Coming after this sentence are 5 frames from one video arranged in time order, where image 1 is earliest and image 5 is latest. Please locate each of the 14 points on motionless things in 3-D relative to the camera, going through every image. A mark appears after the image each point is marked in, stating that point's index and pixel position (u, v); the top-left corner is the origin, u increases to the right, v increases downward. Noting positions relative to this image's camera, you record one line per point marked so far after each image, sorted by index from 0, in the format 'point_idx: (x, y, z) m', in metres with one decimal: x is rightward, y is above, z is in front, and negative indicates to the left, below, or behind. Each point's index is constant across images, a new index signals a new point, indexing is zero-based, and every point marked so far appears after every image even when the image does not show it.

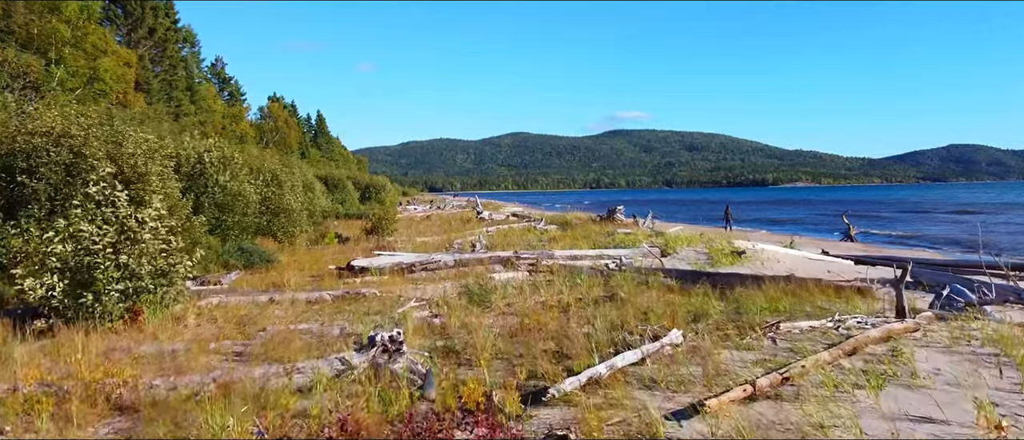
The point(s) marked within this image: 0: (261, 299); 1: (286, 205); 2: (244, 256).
0: (-3.2, -1.0, +9.7) m
1: (-5.6, +0.4, +19.0) m
2: (-5.1, -0.7, +14.5) m
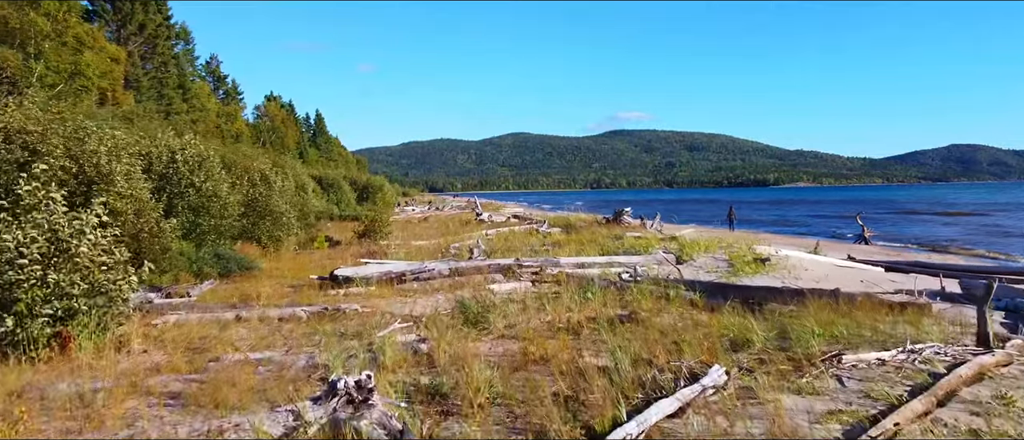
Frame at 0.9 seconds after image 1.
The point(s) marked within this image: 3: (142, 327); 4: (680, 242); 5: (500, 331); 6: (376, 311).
0: (-3.2, -1.1, +8.5) m
1: (-5.6, +0.3, +17.8) m
2: (-5.1, -0.8, +13.3) m
3: (-3.7, -1.1, +7.7) m
4: (+3.2, -0.4, +14.5) m
5: (-0.1, -1.0, +7.1) m
6: (-1.6, -1.0, +8.7) m
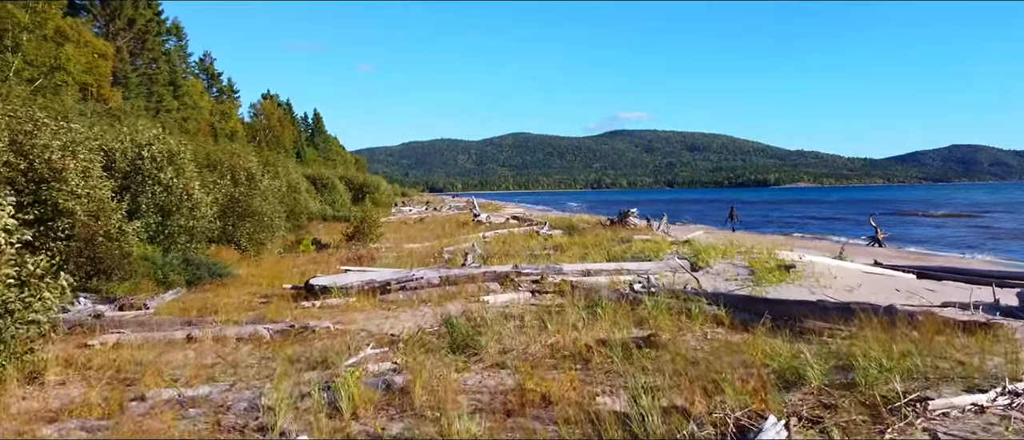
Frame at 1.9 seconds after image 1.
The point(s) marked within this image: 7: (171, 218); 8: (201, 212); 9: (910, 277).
0: (-3.2, -1.1, +7.3) m
1: (-5.6, +0.3, +16.6) m
2: (-5.1, -0.8, +12.1) m
3: (-3.8, -1.1, +6.5) m
4: (+3.2, -0.4, +13.3) m
5: (-0.1, -1.1, +5.9) m
6: (-1.6, -1.1, +7.6) m
7: (-5.7, 0.0, +12.9) m
8: (-5.6, +0.1, +13.7) m
9: (+6.6, -0.9, +12.6) m
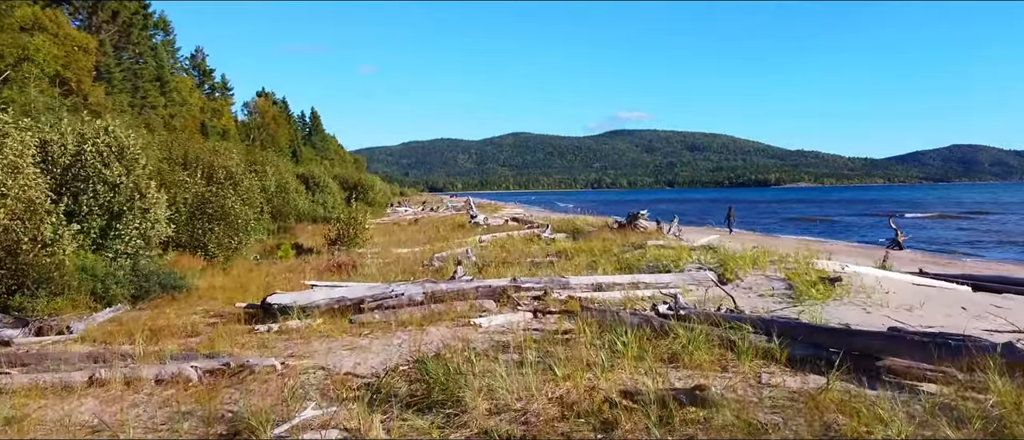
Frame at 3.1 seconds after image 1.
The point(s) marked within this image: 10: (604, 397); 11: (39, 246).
0: (-3.2, -1.2, +5.7) m
1: (-5.6, +0.2, +15.0) m
2: (-5.1, -0.8, +10.5) m
3: (-3.8, -1.2, +4.9) m
4: (+3.1, -0.5, +11.7) m
5: (-0.2, -1.1, +4.3) m
6: (-1.6, -1.1, +5.9) m
7: (-5.8, 0.0, +11.2) m
8: (-5.6, +0.1, +12.0) m
9: (+6.6, -1.0, +11.0) m
10: (+0.6, -1.1, +4.7) m
11: (-5.5, -0.3, +8.8) m
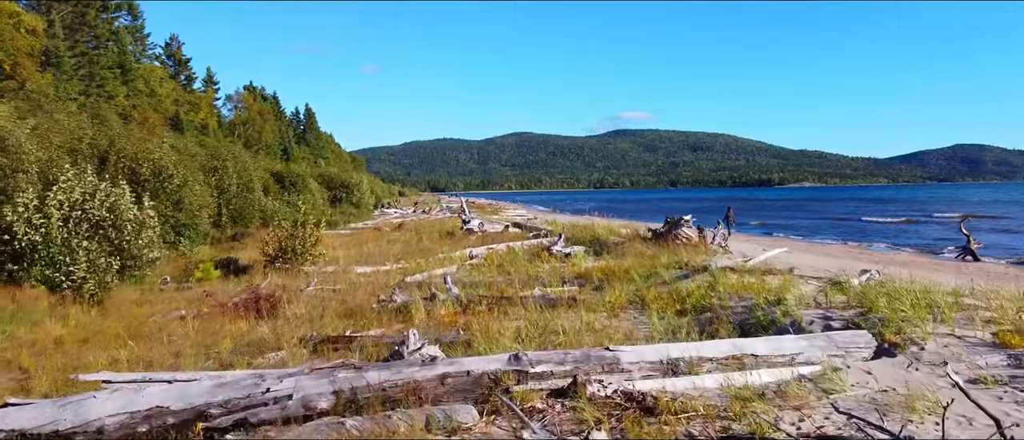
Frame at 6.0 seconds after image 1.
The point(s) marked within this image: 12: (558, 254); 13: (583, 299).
0: (-3.2, -1.3, +1.3) m
1: (-5.6, +0.1, +10.7) m
2: (-5.1, -1.0, +6.1) m
3: (-3.8, -1.3, +0.6) m
4: (+3.1, -0.6, +7.3) m
5: (-0.2, -1.3, 0.0) m
6: (-1.6, -1.3, +1.6) m
7: (-5.8, -0.2, +6.9) m
8: (-5.6, -0.1, +7.7) m
9: (+6.6, -1.1, +6.6) m
10: (+0.5, -1.2, +0.3) m
11: (-5.5, -0.4, +4.4) m
12: (+0.8, -0.6, +12.3) m
13: (+0.8, -0.9, +8.4) m
